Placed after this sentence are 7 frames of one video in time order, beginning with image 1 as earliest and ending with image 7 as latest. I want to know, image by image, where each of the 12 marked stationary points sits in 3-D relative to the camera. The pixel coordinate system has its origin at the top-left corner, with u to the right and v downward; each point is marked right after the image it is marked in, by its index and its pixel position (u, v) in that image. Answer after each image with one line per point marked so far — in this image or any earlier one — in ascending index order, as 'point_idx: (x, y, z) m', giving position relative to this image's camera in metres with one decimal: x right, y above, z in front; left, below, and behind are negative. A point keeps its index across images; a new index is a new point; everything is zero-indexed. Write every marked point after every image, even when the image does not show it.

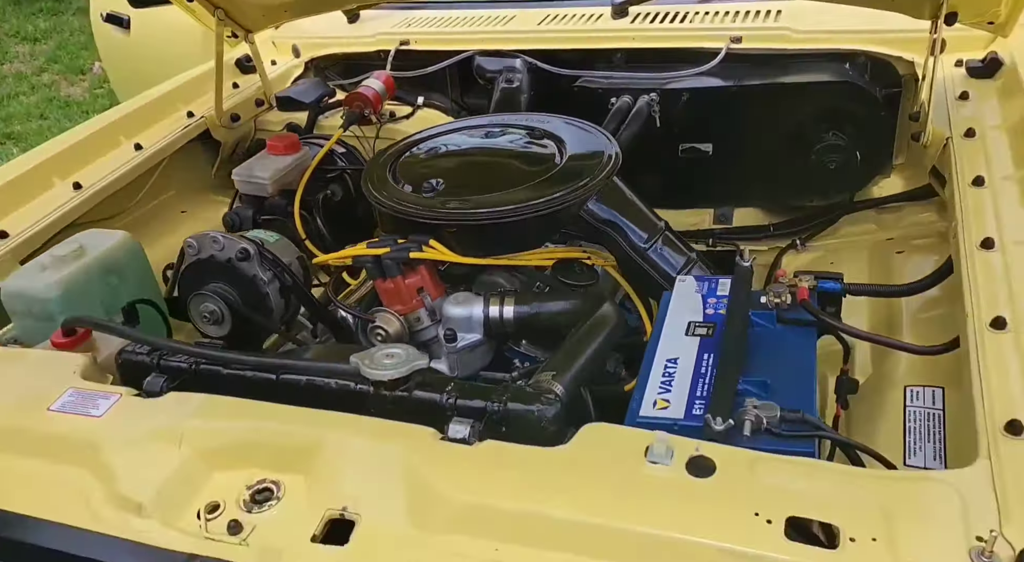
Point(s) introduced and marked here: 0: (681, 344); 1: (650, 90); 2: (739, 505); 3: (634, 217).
0: (+0.2, -0.1, +1.0) m
1: (+0.3, +0.4, +1.5) m
2: (+0.2, -0.2, +0.7) m
3: (+0.2, +0.1, +1.2) m
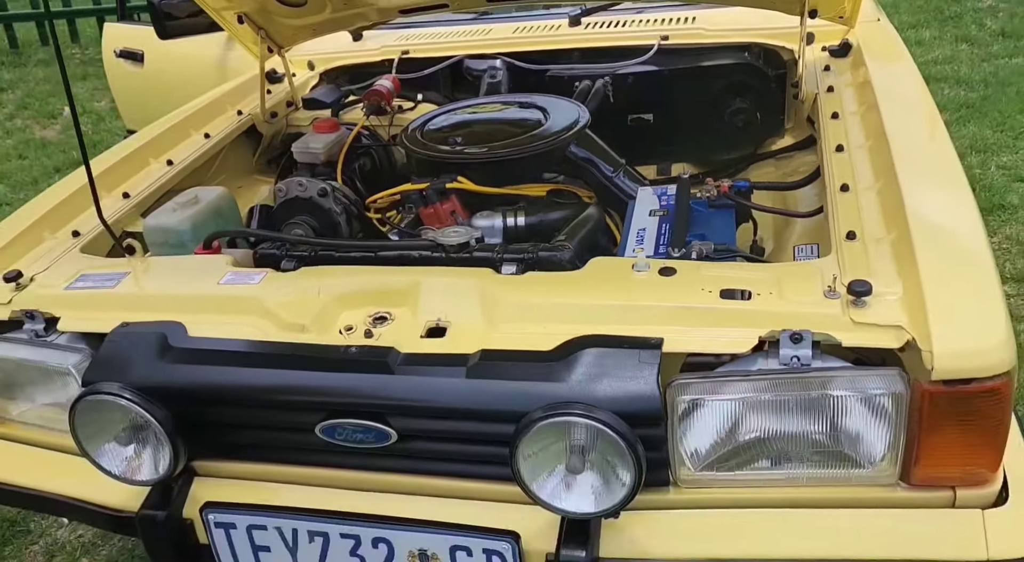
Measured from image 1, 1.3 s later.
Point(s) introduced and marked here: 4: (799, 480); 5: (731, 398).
0: (+0.2, +0.1, +1.5) m
1: (+0.2, +0.5, +2.1) m
2: (+0.3, 0.0, +1.2) m
3: (+0.2, +0.3, +1.7) m
4: (+0.4, -0.3, +1.2) m
5: (+0.3, -0.2, +1.1) m
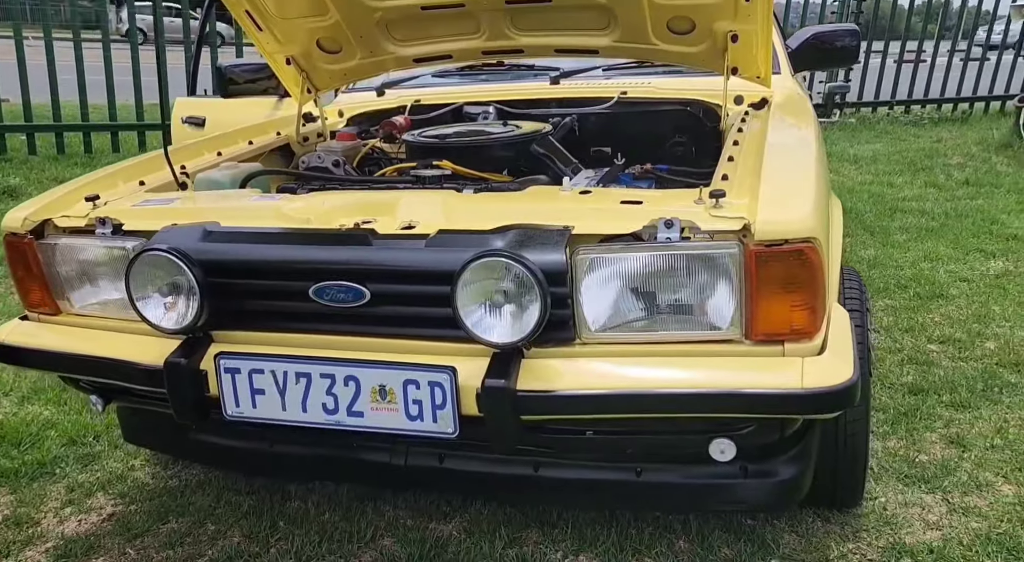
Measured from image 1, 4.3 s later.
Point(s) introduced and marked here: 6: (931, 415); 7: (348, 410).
0: (+0.2, +0.2, +1.9) m
1: (+0.2, +0.5, +2.6) m
2: (+0.2, +0.2, +1.7) m
3: (+0.1, +0.3, +2.2) m
4: (+0.3, -0.1, +1.5) m
5: (+0.2, 0.0, +1.5) m
6: (+1.3, -0.4, +2.5) m
7: (-0.3, -0.2, +1.6) m
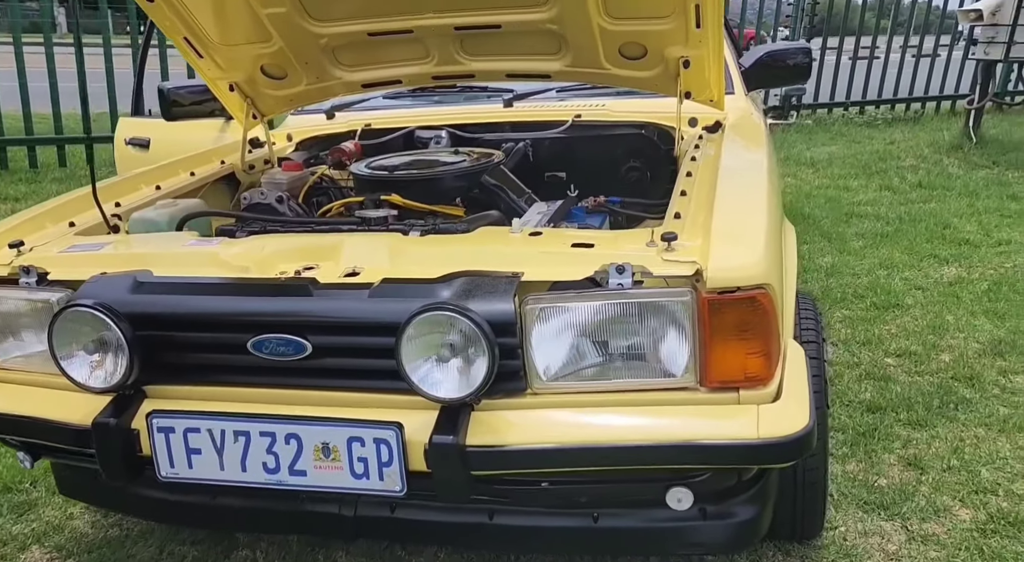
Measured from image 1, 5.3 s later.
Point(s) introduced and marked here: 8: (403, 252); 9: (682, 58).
0: (+0.1, +0.1, +1.9) m
1: (0.0, +0.4, +2.5) m
2: (+0.1, +0.1, +1.6) m
3: (0.0, +0.2, +2.1) m
4: (+0.2, -0.2, +1.5) m
5: (+0.1, -0.1, +1.5) m
6: (+1.2, -0.5, +2.5) m
7: (-0.4, -0.3, +1.5) m
8: (-0.2, +0.1, +1.6) m
9: (+0.5, +0.6, +2.3) m
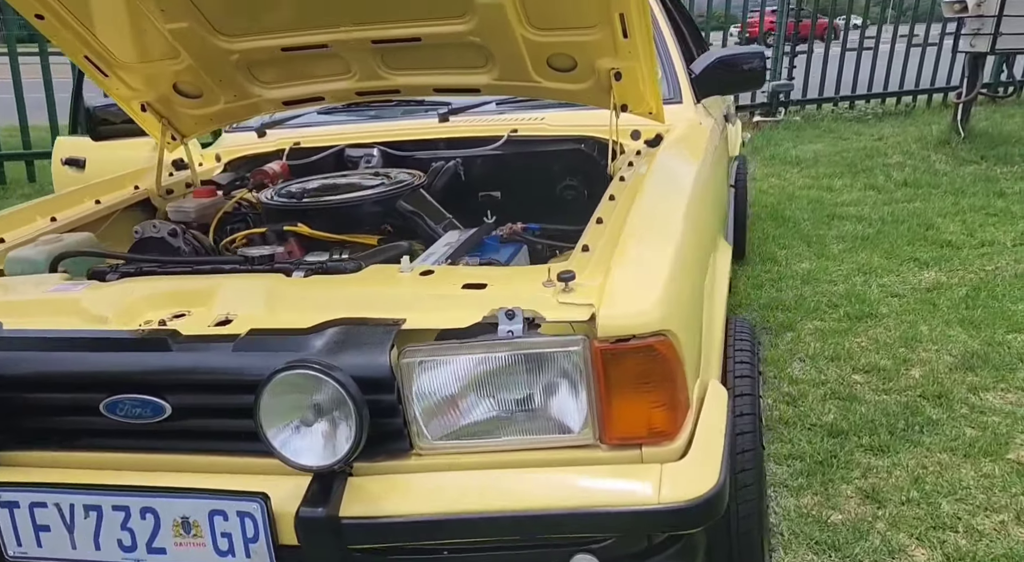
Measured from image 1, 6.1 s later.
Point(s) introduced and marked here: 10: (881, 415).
0: (-0.1, +0.1, +1.7) m
1: (-0.2, +0.3, +2.4) m
2: (-0.1, 0.0, +1.5) m
3: (-0.2, +0.2, +2.0) m
4: (0.0, -0.3, +1.3) m
5: (-0.1, -0.1, +1.3) m
6: (+1.0, -0.5, +2.4) m
7: (-0.6, -0.4, +1.4) m
8: (-0.4, 0.0, +1.5) m
9: (+0.3, +0.5, +2.1) m
10: (+1.2, -0.4, +2.7) m
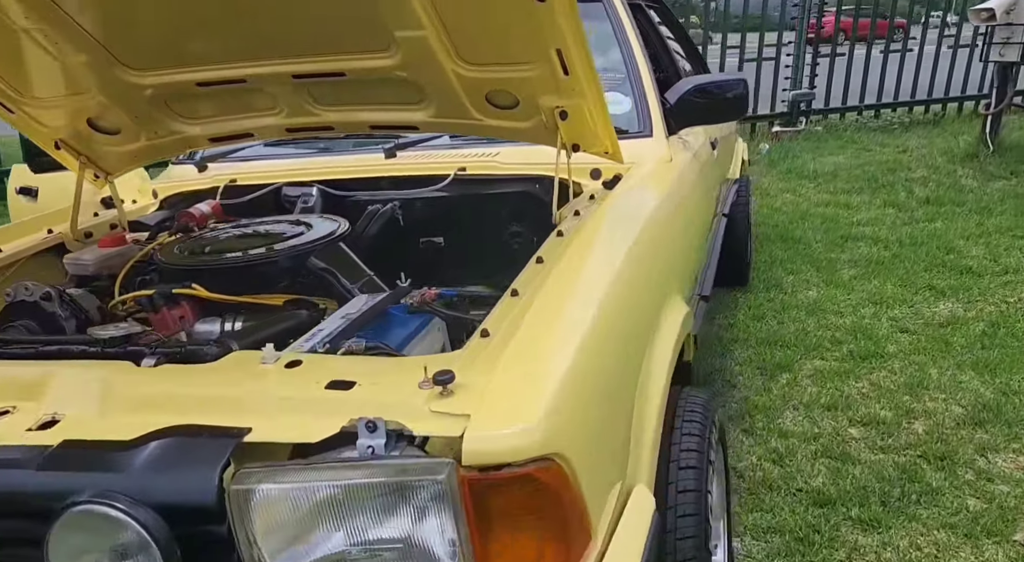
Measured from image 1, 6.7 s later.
0: (-0.3, -0.1, +1.5) m
1: (-0.3, +0.2, +2.2) m
2: (-0.3, -0.1, +1.2) m
3: (-0.4, 0.0, +1.8) m
4: (-0.2, -0.4, +1.1) m
5: (-0.3, -0.3, +1.1) m
6: (+0.8, -0.7, +2.1) m
7: (-0.8, -0.6, +1.2) m
8: (-0.6, -0.2, +1.3) m
9: (+0.1, +0.4, +1.9) m
10: (+1.0, -0.6, +2.4) m
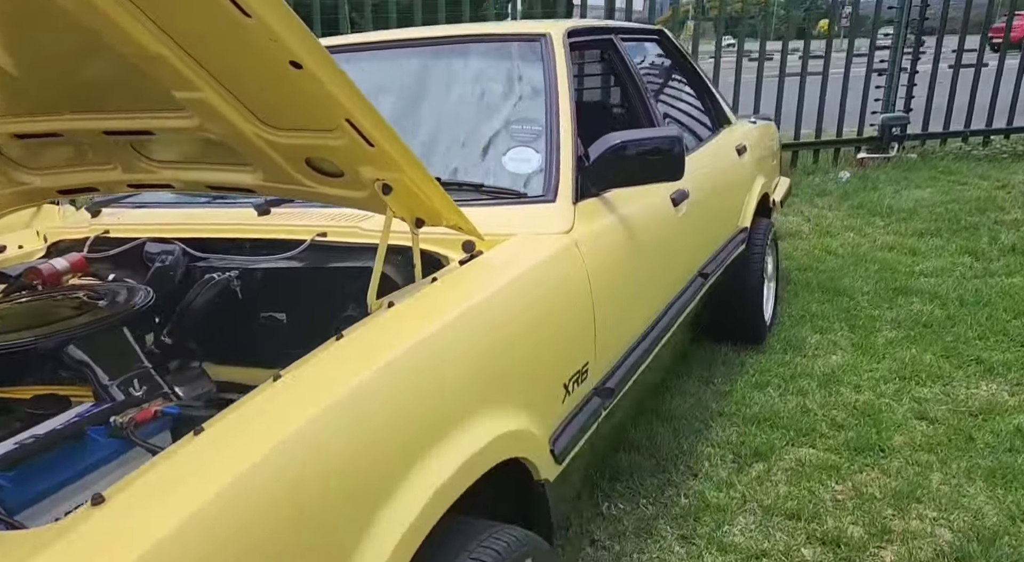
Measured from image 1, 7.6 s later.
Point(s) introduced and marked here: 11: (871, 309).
0: (-0.8, -0.3, +1.3) m
1: (-0.6, 0.0, +1.9) m
2: (-0.8, -0.3, +1.0) m
3: (-0.7, -0.2, +1.6) m
4: (-0.7, -0.6, +0.9) m
5: (-0.8, -0.4, +0.9) m
6: (+0.4, -0.9, +1.7) m
7: (-1.3, -0.7, +1.0) m
8: (-1.1, -0.3, +1.1) m
9: (-0.3, +0.2, +1.6) m
10: (+0.7, -0.8, +2.0) m
11: (+1.8, -0.1, +4.2) m
